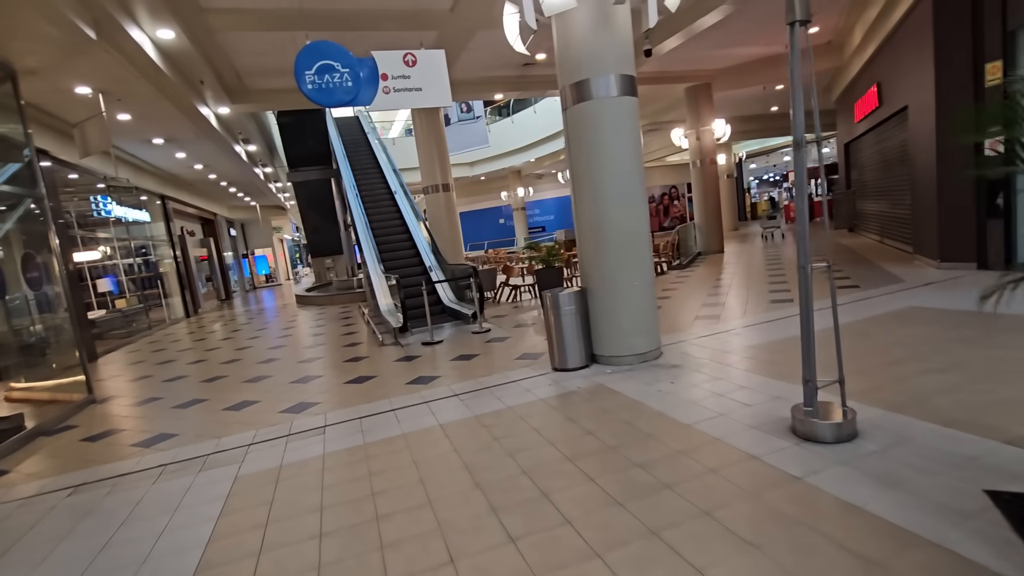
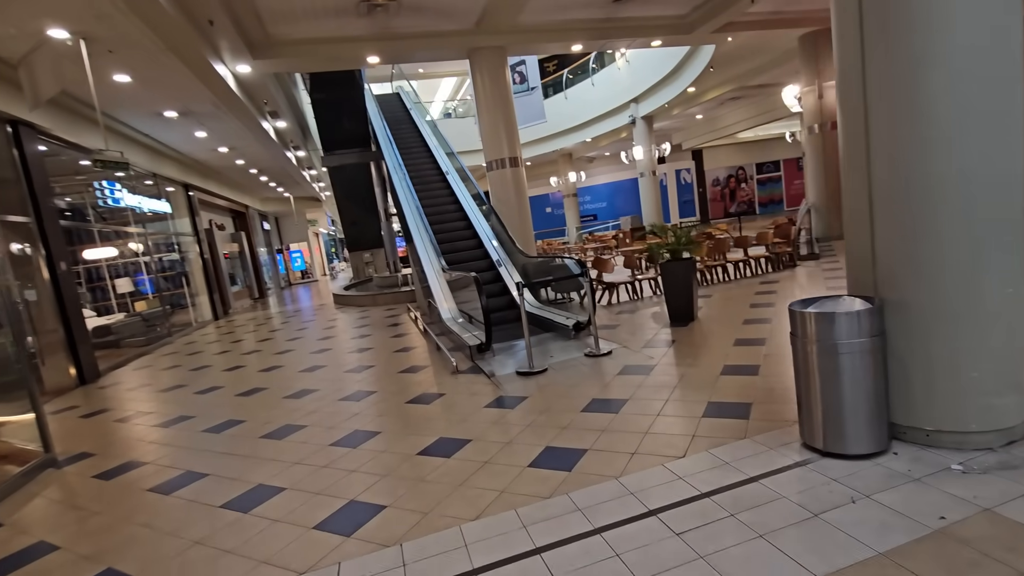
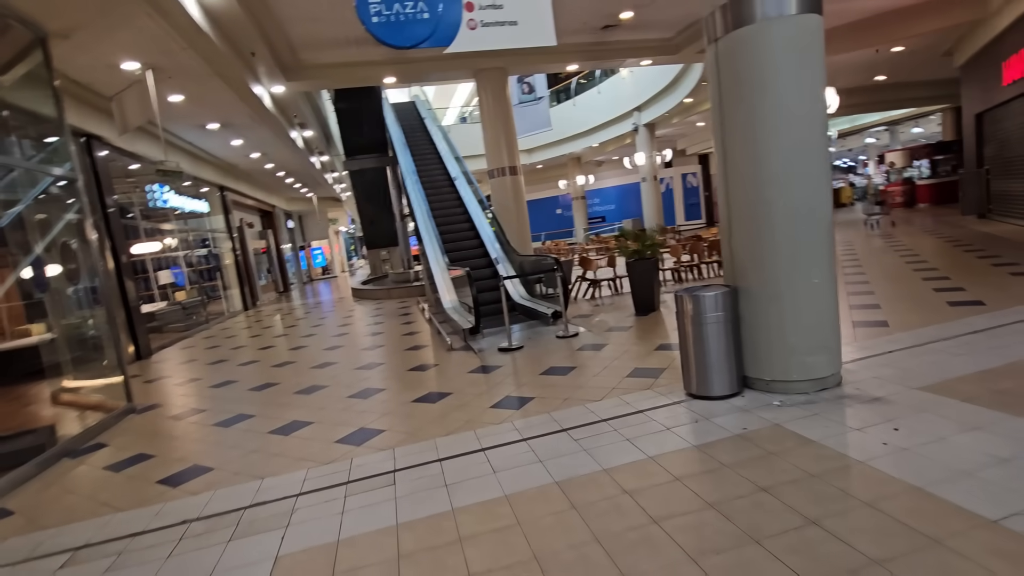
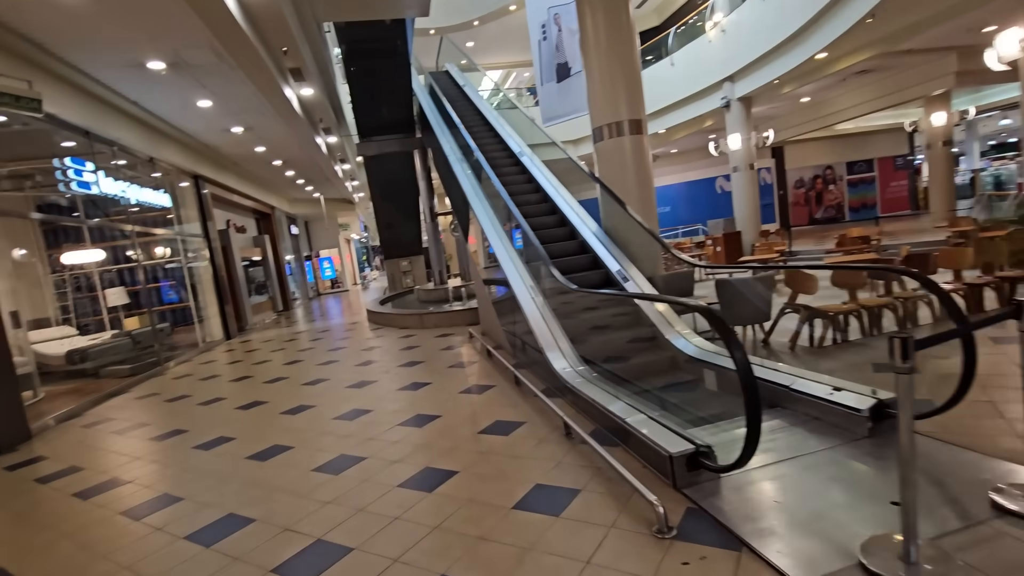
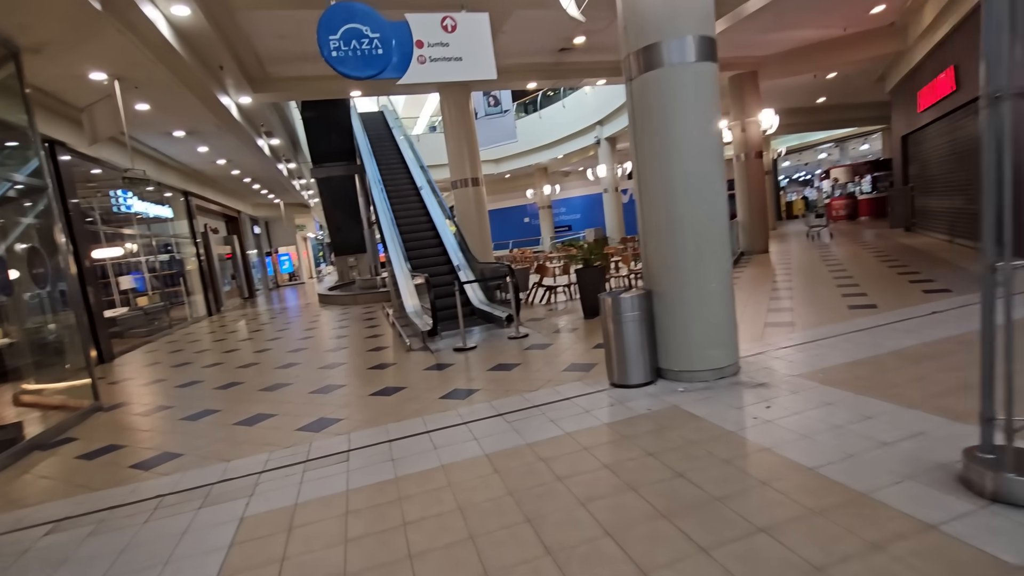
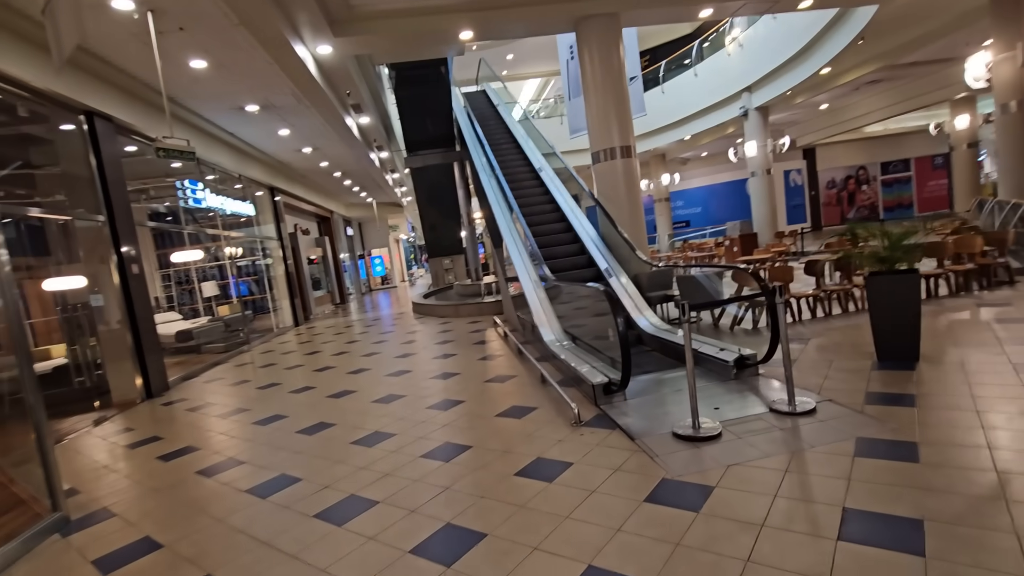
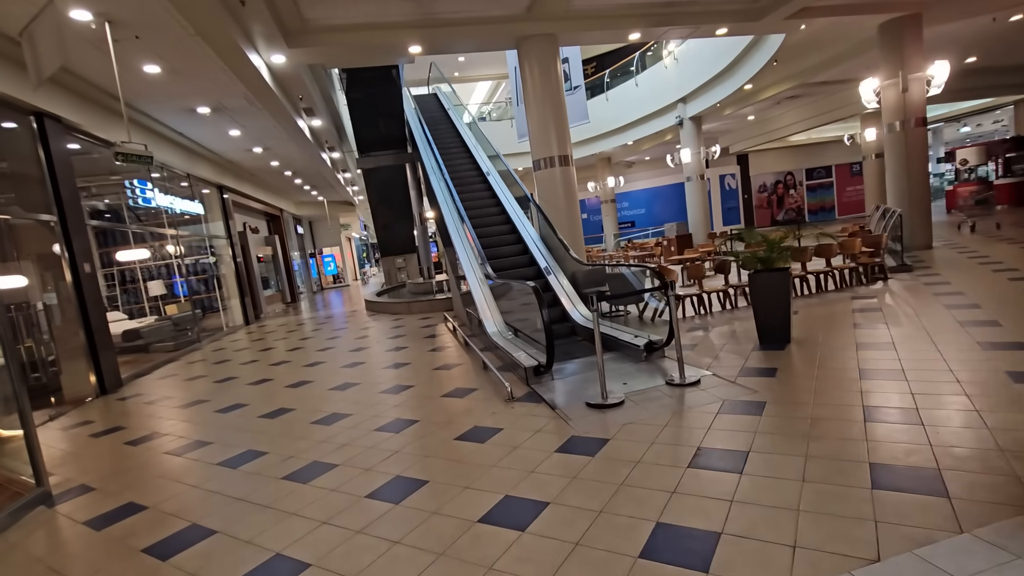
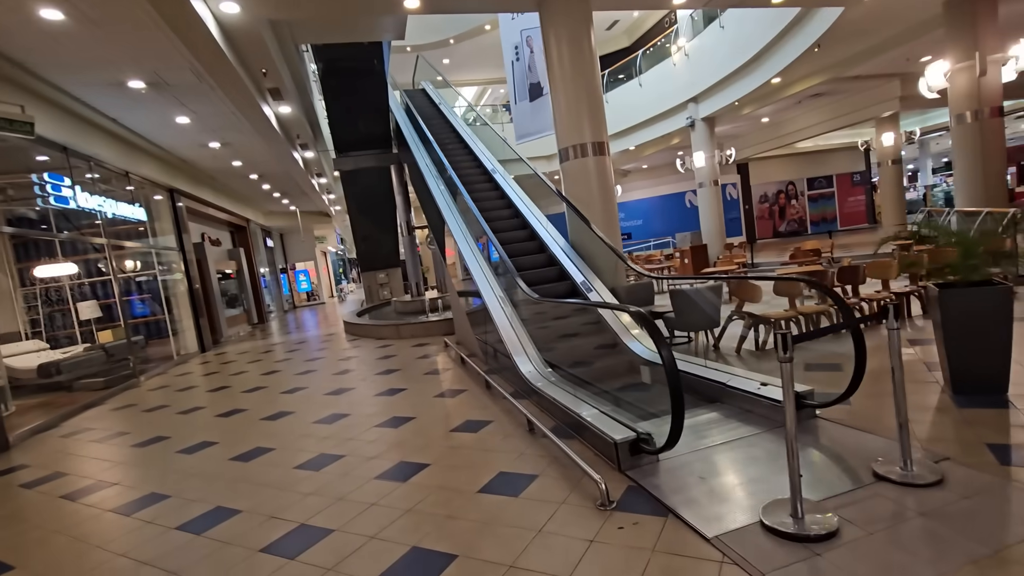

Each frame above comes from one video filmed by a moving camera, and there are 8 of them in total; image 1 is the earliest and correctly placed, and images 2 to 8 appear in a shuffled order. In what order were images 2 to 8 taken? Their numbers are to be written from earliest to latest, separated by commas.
5, 3, 2, 7, 6, 8, 4
